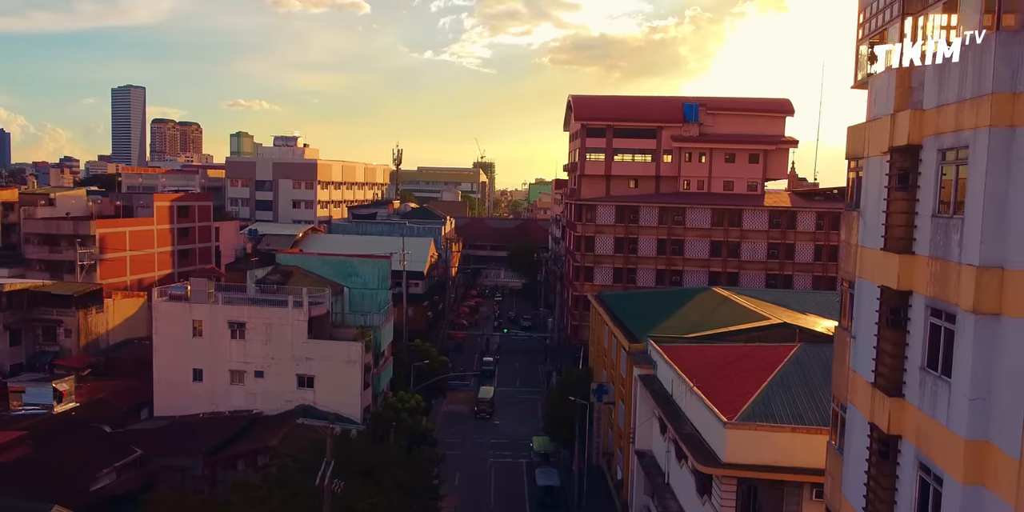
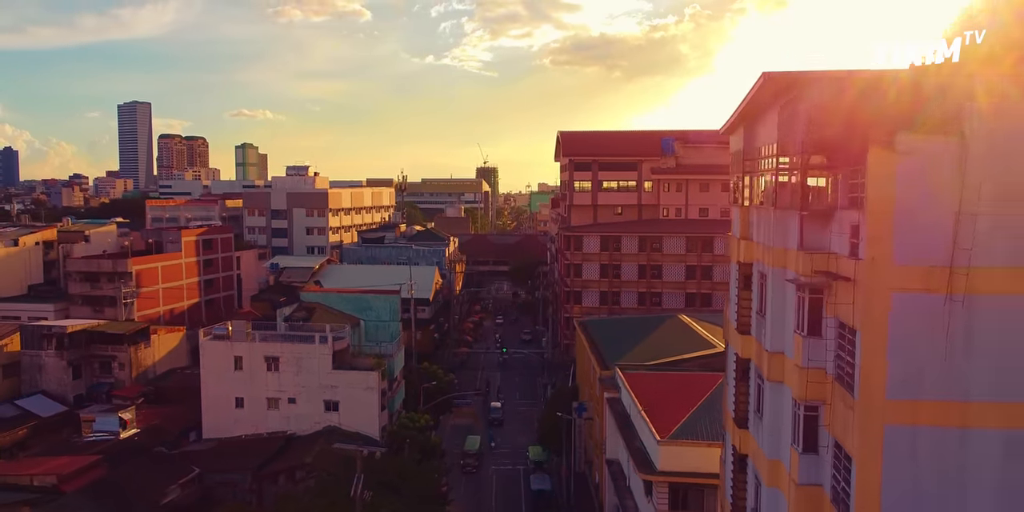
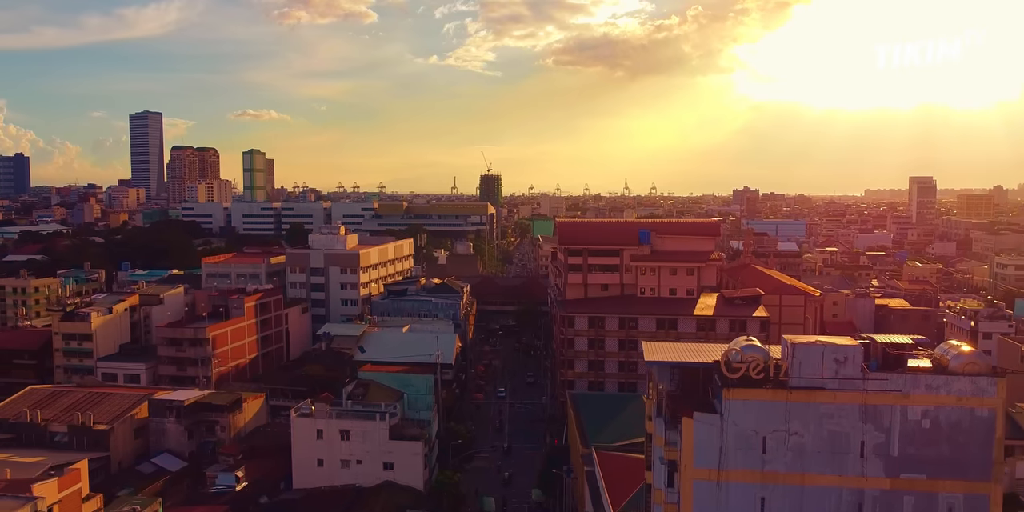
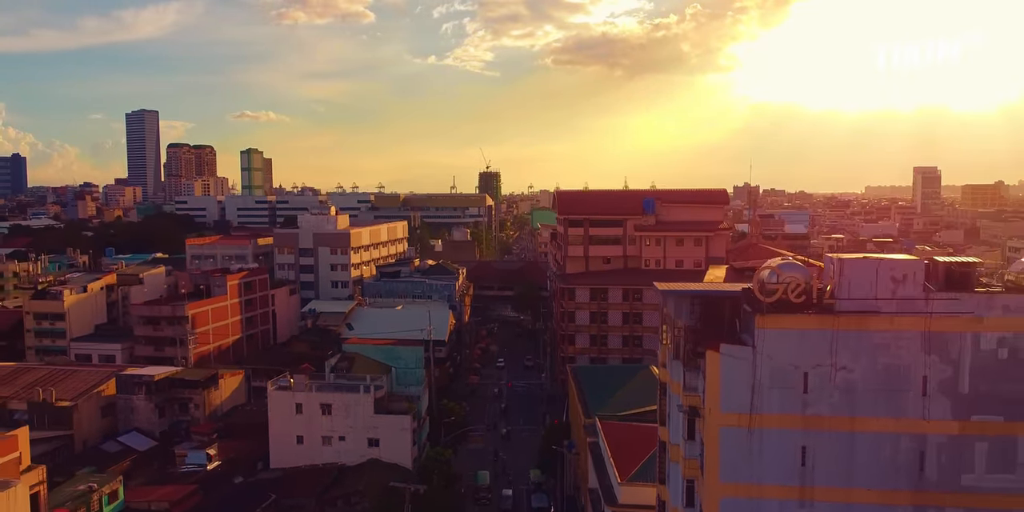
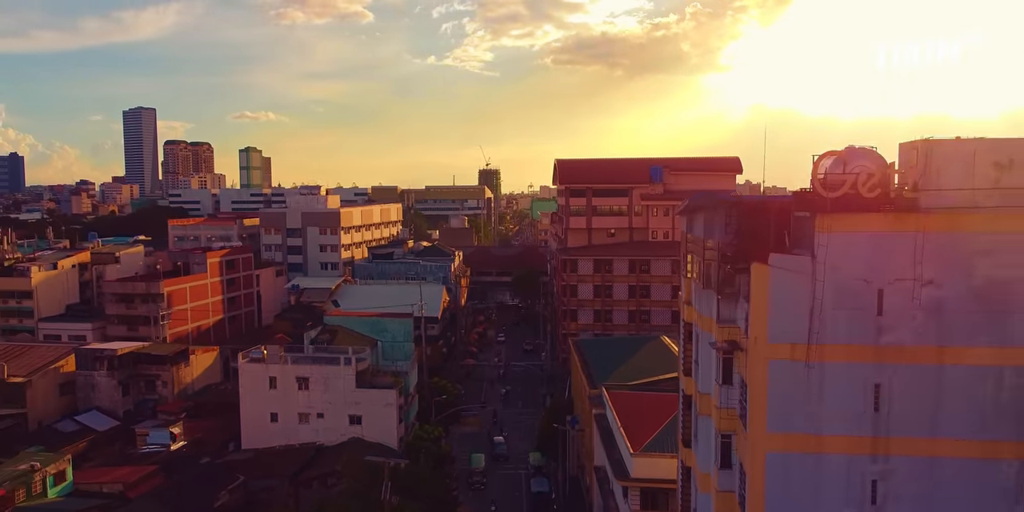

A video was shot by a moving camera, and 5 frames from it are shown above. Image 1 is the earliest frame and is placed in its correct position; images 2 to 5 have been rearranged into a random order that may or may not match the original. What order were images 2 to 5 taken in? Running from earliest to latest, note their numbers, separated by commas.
2, 5, 4, 3
